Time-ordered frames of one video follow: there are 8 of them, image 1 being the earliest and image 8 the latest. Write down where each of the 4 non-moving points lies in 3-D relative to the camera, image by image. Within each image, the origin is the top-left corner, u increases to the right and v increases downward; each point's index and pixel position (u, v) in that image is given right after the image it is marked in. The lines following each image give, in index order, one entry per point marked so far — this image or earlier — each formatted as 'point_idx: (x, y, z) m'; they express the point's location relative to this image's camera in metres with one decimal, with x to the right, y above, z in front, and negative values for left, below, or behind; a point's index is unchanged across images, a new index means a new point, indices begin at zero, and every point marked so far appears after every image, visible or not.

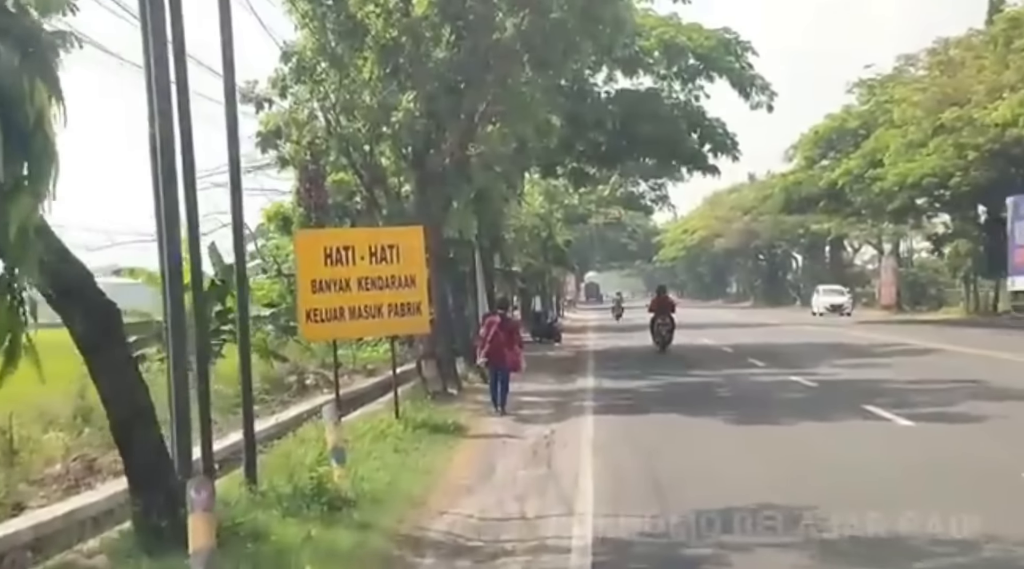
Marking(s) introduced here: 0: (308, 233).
0: (-2.5, +0.6, +14.0) m
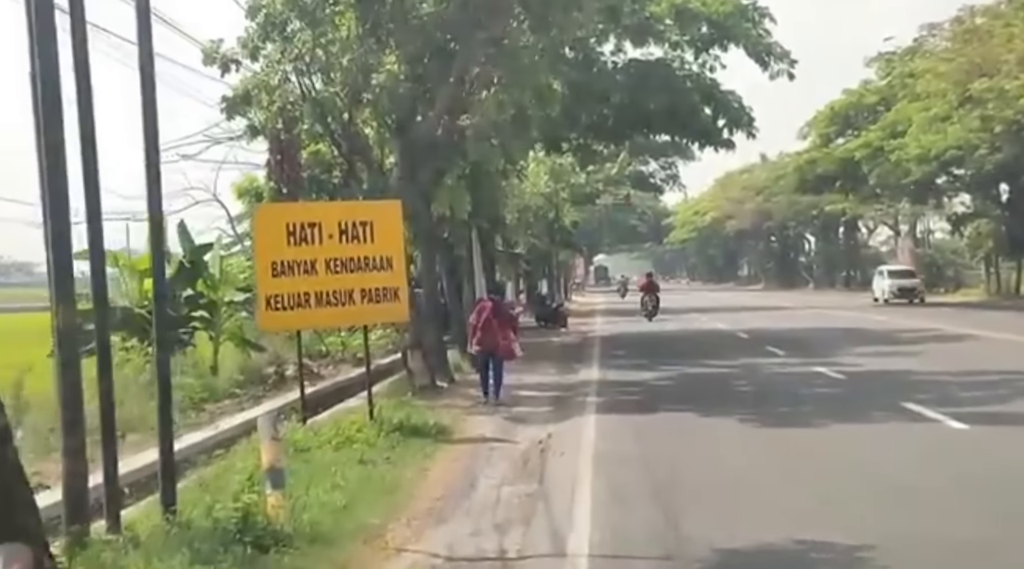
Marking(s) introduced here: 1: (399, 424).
0: (-2.6, +0.8, +12.2) m
1: (-1.3, -1.5, +12.6) m
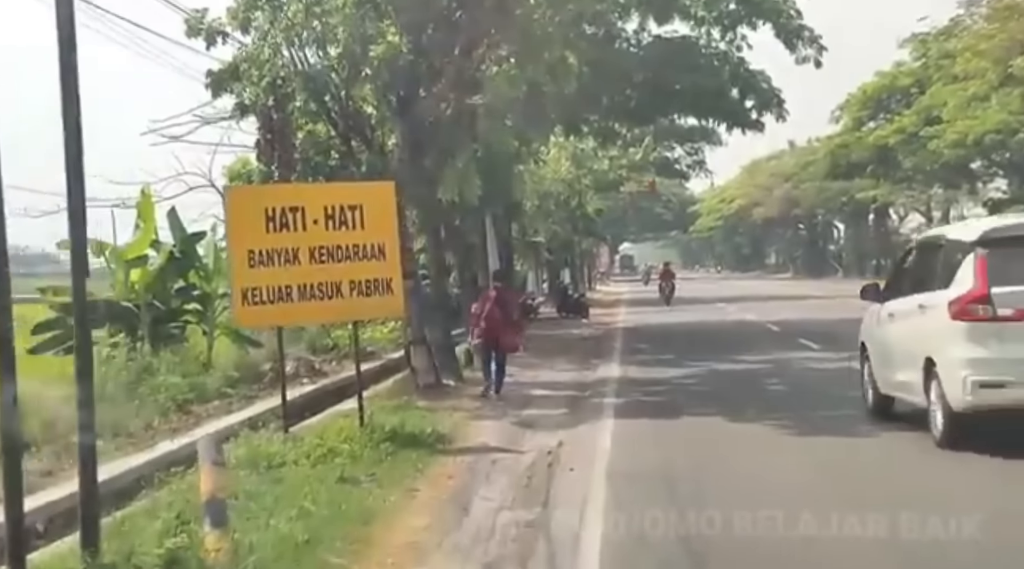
0: (-2.6, +0.9, +10.8) m
1: (-1.2, -1.5, +11.3) m
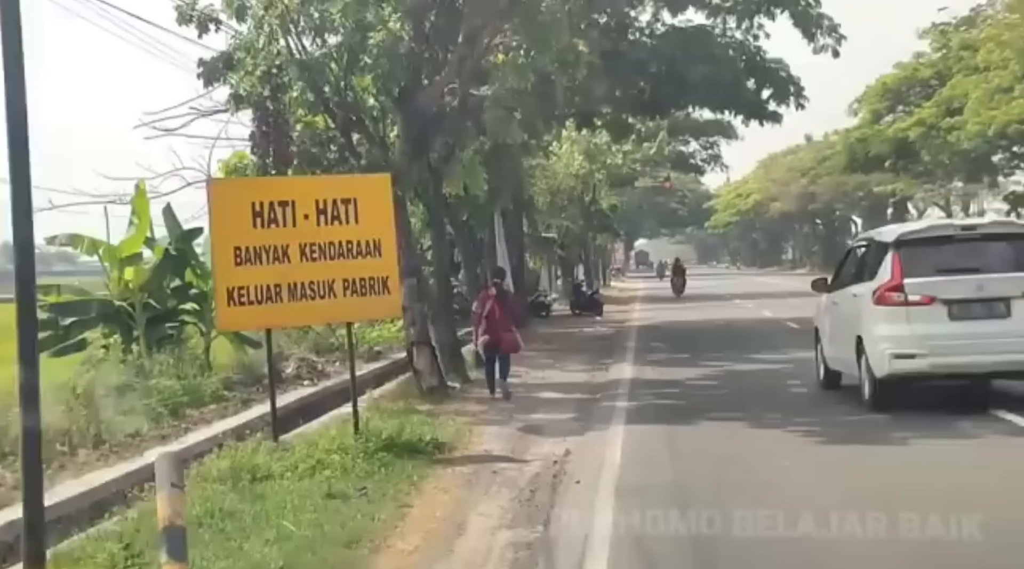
0: (-2.6, +0.9, +10.2) m
1: (-1.2, -1.4, +10.6) m
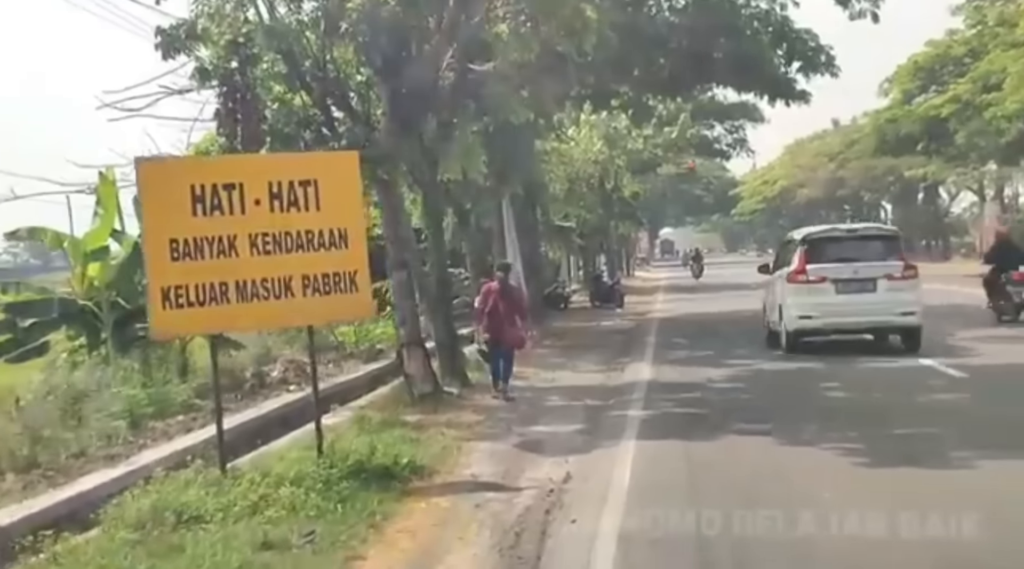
0: (-2.7, +0.9, +8.6) m
1: (-1.2, -1.4, +9.0) m
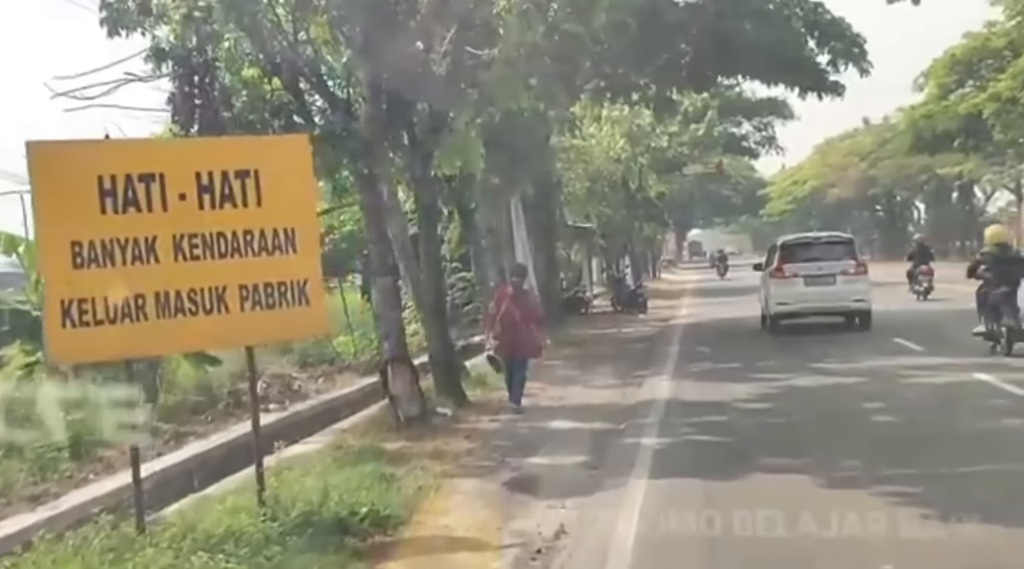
0: (-2.8, +0.8, +7.0) m
1: (-1.4, -1.5, +7.4) m
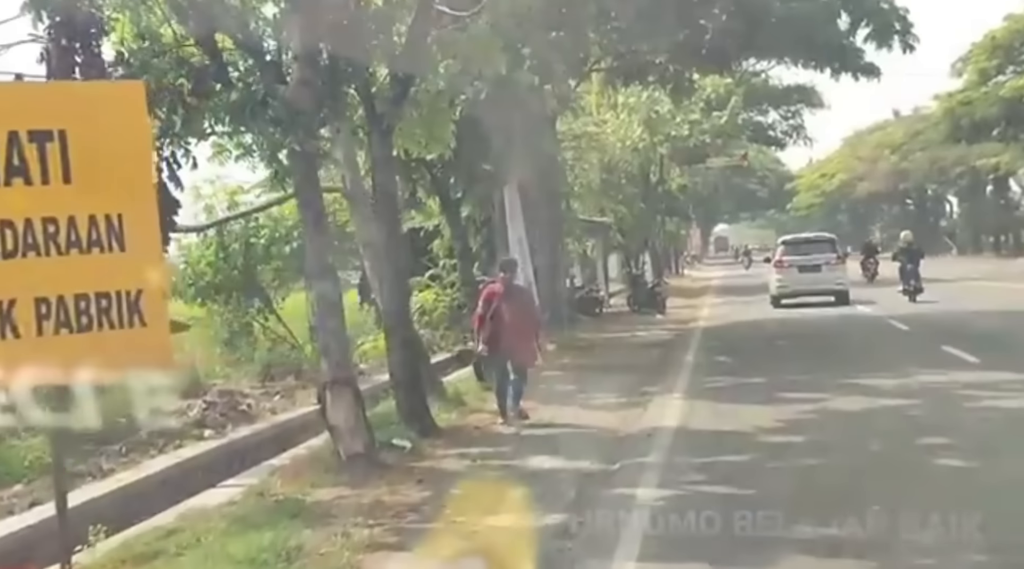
0: (-3.2, +0.8, +4.7) m
1: (-1.7, -1.6, +5.0) m
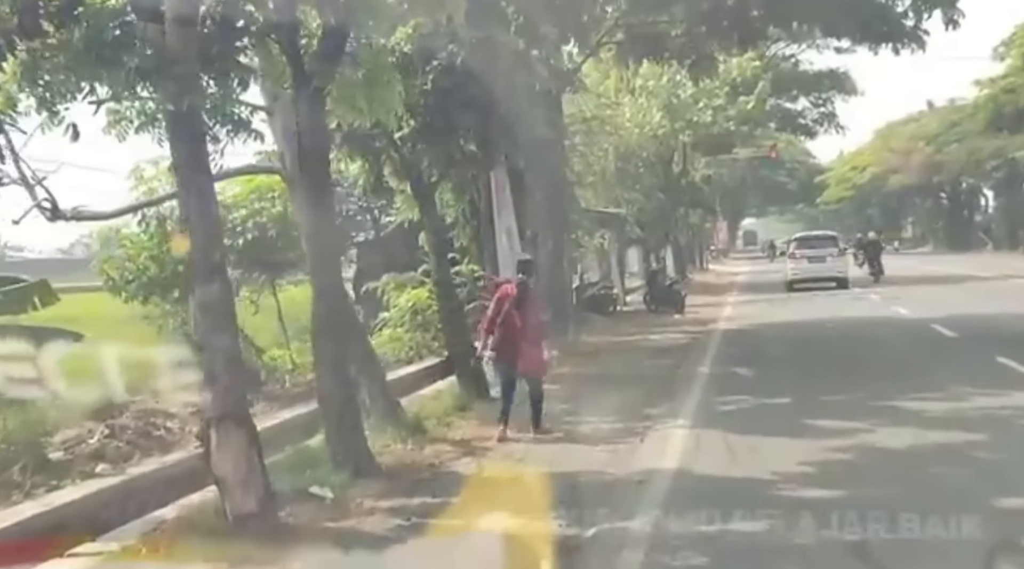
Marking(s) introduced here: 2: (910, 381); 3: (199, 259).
0: (-3.7, +0.7, +2.4) m
1: (-2.2, -1.6, +2.7) m
2: (+5.1, -1.1, +14.4) m
3: (-2.1, +0.2, +7.5) m
